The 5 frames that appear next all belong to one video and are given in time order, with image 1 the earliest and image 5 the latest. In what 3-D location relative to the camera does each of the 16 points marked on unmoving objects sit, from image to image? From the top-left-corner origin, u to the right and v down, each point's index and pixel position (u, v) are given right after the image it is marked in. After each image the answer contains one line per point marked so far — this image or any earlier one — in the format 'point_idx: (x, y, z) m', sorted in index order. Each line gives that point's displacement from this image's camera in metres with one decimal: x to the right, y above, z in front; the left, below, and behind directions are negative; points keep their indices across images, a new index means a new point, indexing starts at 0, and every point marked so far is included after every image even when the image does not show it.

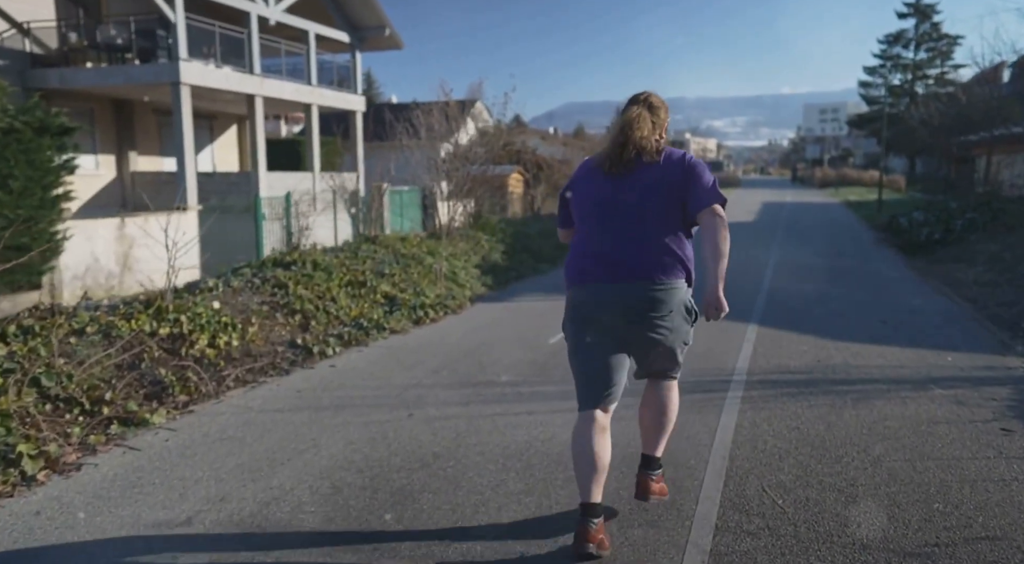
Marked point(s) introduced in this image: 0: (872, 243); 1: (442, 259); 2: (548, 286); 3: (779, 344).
0: (+8.9, +0.9, +19.2) m
1: (-1.1, +0.3, +12.1) m
2: (+0.6, -0.1, +12.9) m
3: (+3.2, -0.7, +9.3) m
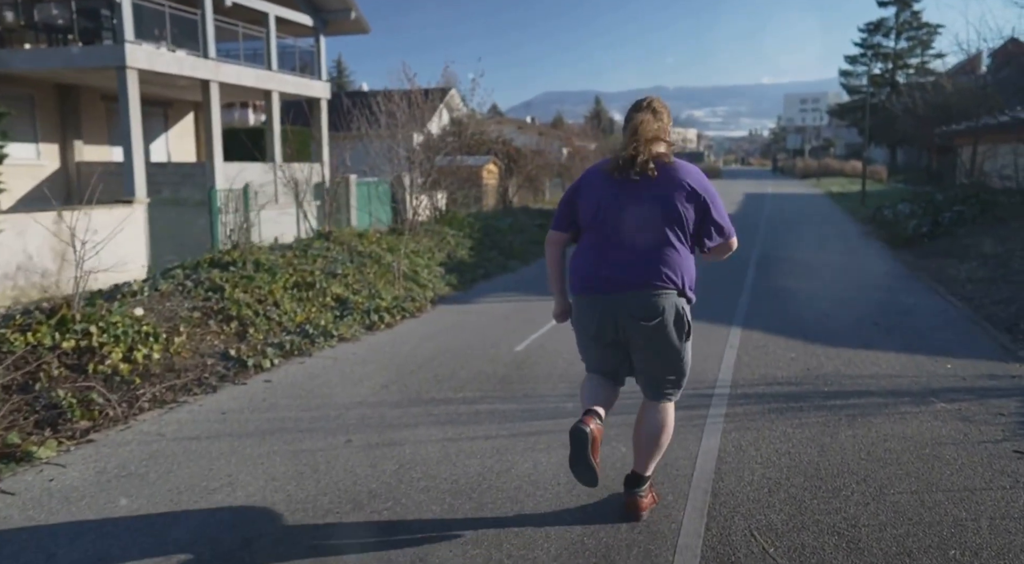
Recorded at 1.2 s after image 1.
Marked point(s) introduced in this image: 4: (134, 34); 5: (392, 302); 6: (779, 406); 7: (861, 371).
0: (+8.2, +1.0, +18.5) m
1: (-1.6, +0.3, +11.2) m
2: (+0.1, -0.1, +12.1) m
3: (+2.8, -0.8, +8.6) m
4: (-7.7, +5.1, +16.0) m
5: (-1.5, -0.3, +9.7) m
6: (+2.3, -1.1, +6.8) m
7: (+3.5, -0.9, +7.8) m
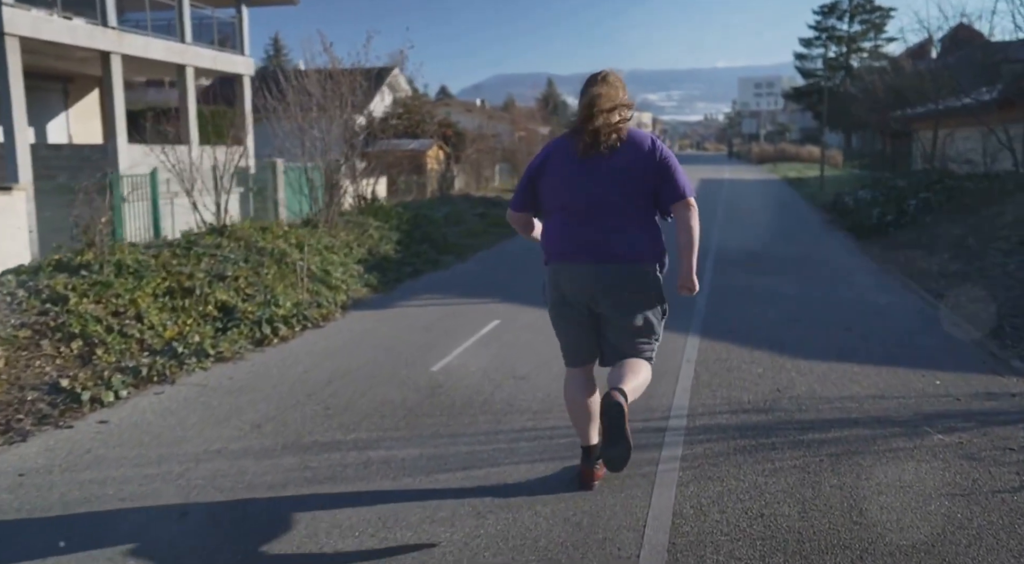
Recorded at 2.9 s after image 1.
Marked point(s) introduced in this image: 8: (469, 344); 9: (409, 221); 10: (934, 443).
0: (+6.9, +1.2, +17.5) m
1: (-2.5, +0.3, +9.7) m
2: (-0.9, -0.1, +10.7) m
3: (+2.0, -0.8, +7.3) m
4: (-8.9, +5.1, +14.0) m
5: (-2.3, -0.3, +8.2) m
6: (+1.7, -1.1, +5.5) m
7: (+2.8, -0.9, +6.6) m
8: (-0.4, -0.6, +7.8) m
9: (-1.8, +1.0, +13.5) m
10: (+3.0, -1.1, +5.5) m
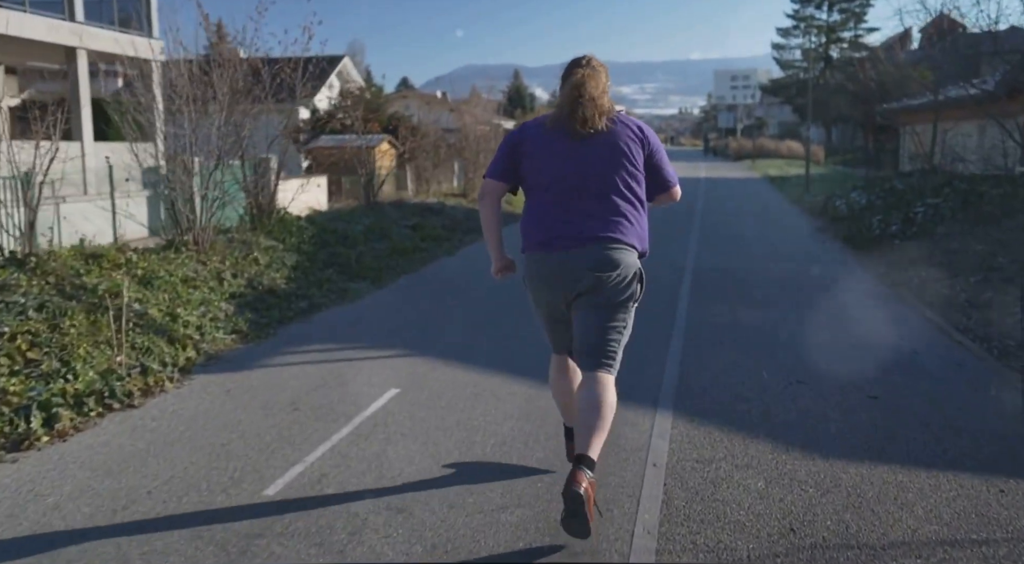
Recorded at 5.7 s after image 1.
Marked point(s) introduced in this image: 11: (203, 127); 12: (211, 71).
0: (+5.8, +0.9, +15.3) m
1: (-3.3, -0.1, +7.2) m
2: (-1.7, -0.5, +8.2) m
3: (+1.3, -1.2, +5.0) m
4: (-9.9, +4.7, +11.3) m
5: (-3.1, -0.7, +5.7) m
6: (+1.0, -1.6, +3.1) m
7: (+2.0, -1.4, +4.2) m
8: (-1.2, -1.1, +5.4) m
9: (-2.7, +0.6, +11.0) m
10: (+2.3, -1.6, +3.2) m
11: (-4.6, +2.4, +12.0) m
12: (-4.6, +3.2, +11.8) m
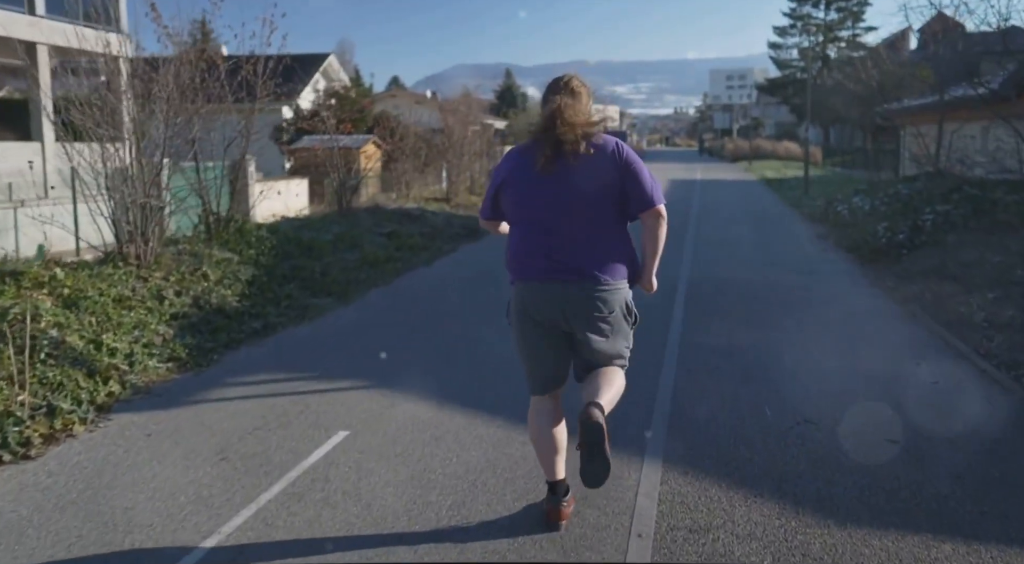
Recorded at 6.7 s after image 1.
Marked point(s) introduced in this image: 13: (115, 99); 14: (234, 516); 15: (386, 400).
0: (+5.5, +0.7, +14.5) m
1: (-3.6, -0.3, +6.3) m
2: (-2.0, -0.7, +7.4) m
3: (+1.0, -1.4, +4.1) m
4: (-10.1, +4.5, +10.4) m
5: (-3.3, -0.9, +4.9) m
6: (+0.8, -1.8, +2.3) m
7: (+1.8, -1.6, +3.4) m
8: (-1.4, -1.3, +4.6) m
9: (-3.0, +0.5, +10.1) m
10: (+2.1, -1.8, +2.4) m
11: (-4.9, +2.2, +11.1) m
12: (-4.8, +3.0, +11.0) m
13: (-5.1, +2.5, +10.8) m
14: (-1.6, -1.3, +4.4) m
15: (-1.0, -0.9, +6.4) m
